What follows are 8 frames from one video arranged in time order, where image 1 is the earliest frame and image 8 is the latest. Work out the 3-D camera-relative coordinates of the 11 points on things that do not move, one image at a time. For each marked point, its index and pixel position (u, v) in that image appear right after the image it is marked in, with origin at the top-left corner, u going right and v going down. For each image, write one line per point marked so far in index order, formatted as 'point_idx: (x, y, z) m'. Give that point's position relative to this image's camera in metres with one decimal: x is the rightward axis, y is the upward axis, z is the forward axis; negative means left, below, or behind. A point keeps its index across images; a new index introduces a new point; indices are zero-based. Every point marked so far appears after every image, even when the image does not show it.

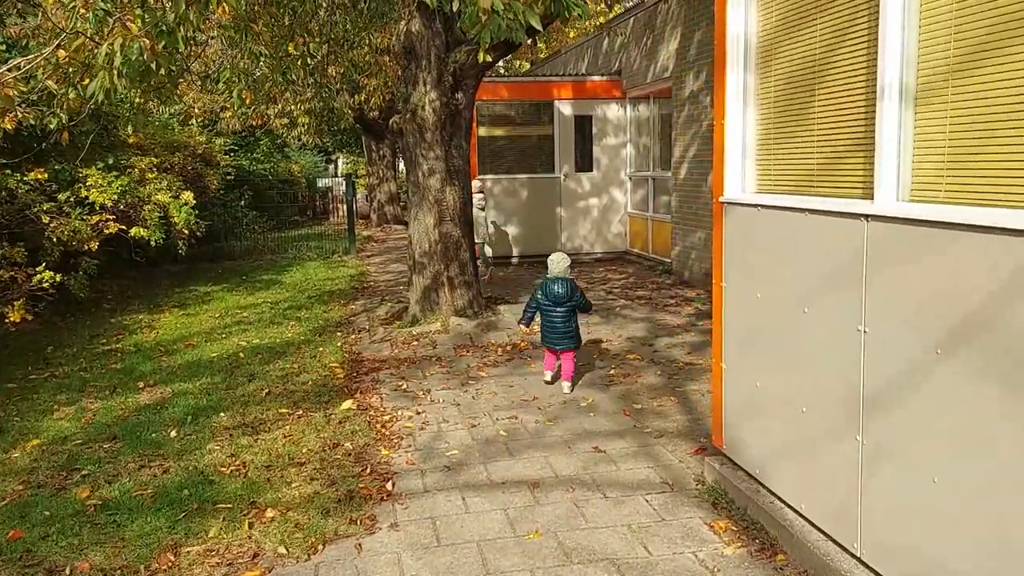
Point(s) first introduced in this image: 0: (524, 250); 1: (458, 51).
0: (+0.2, +0.6, +13.1) m
1: (-0.5, +2.1, +7.9) m
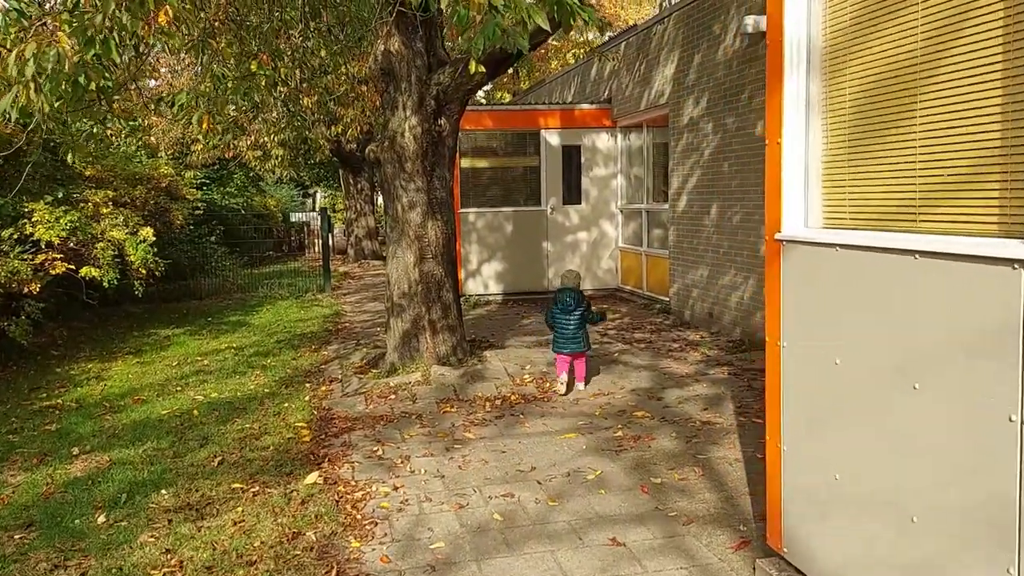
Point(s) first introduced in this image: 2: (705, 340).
0: (0.0, 0.0, +12.3) m
1: (-0.6, +1.7, +7.2) m
2: (+1.9, -0.5, +8.6) m
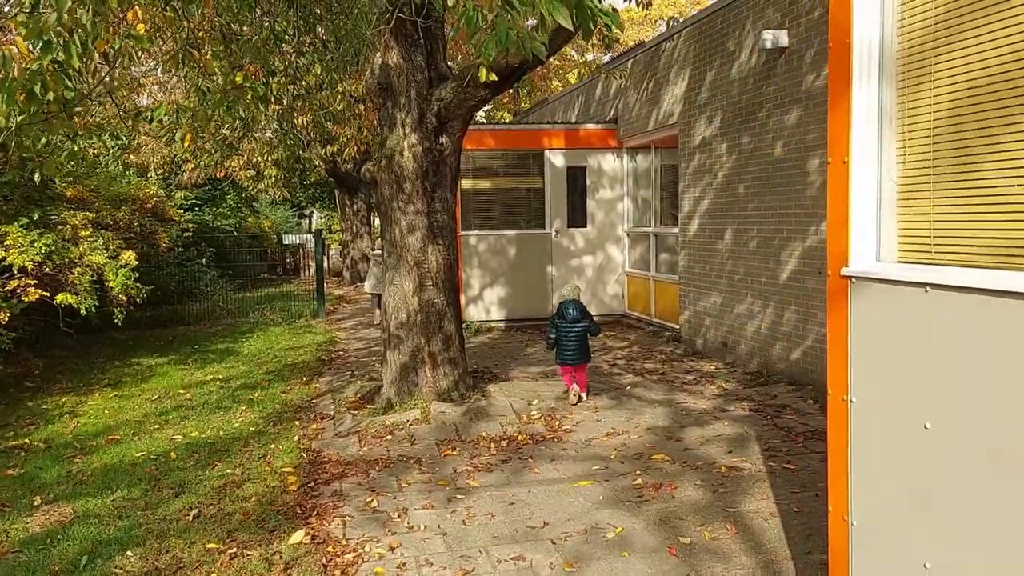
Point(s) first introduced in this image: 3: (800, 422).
0: (0.0, -0.3, +11.8) m
1: (-0.5, +1.5, +6.7) m
2: (+1.9, -0.8, +8.1) m
3: (+2.0, -0.9, +6.2) m
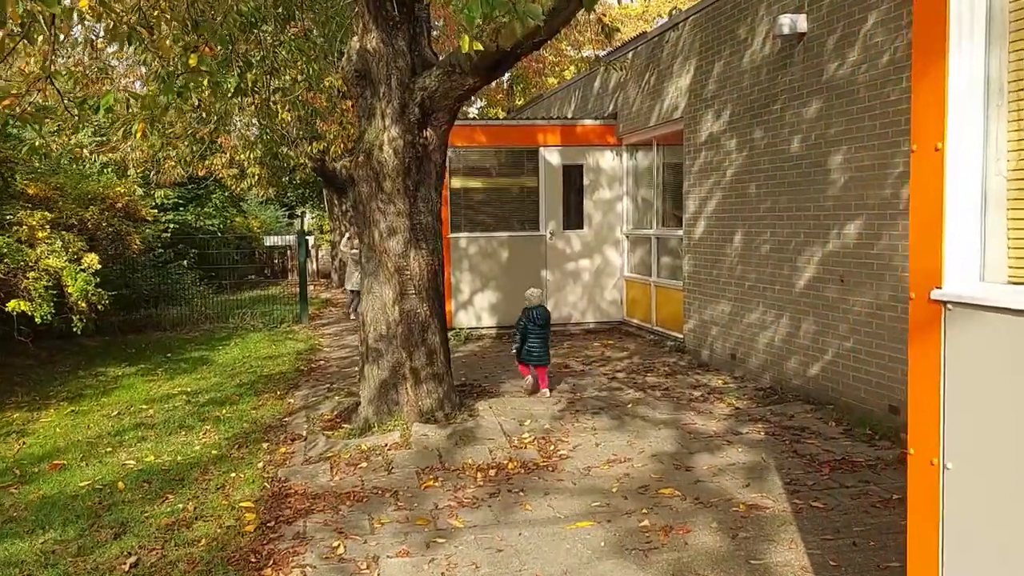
0: (-0.1, -0.4, +11.1) m
1: (-0.6, +1.5, +6.1) m
2: (+1.8, -0.8, +7.5) m
3: (+2.0, -1.0, +5.6) m
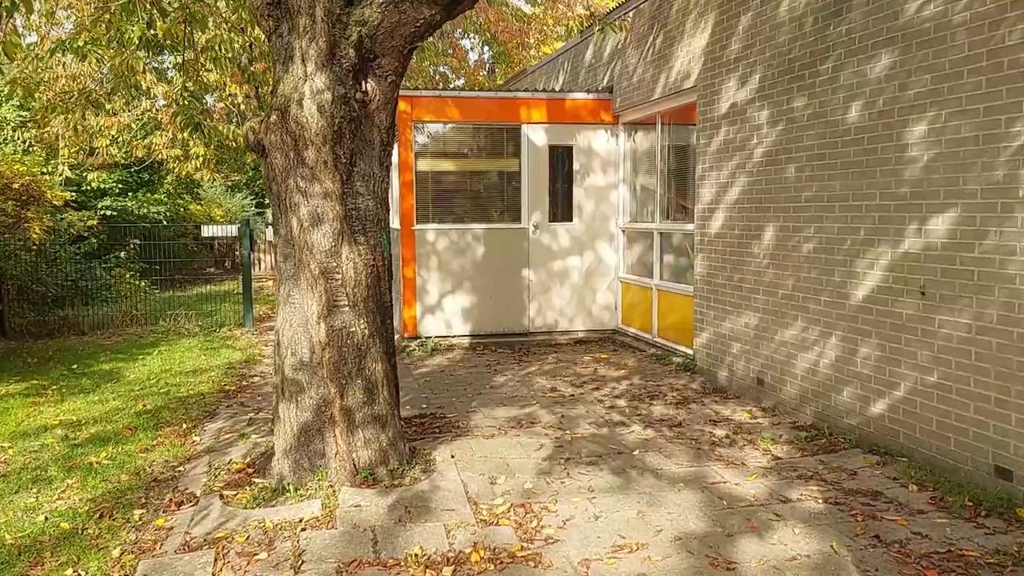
0: (-0.4, -0.4, +9.5) m
1: (-0.7, +1.4, +4.4) m
2: (+1.7, -0.9, +5.9) m
3: (+1.8, -1.1, +4.0) m
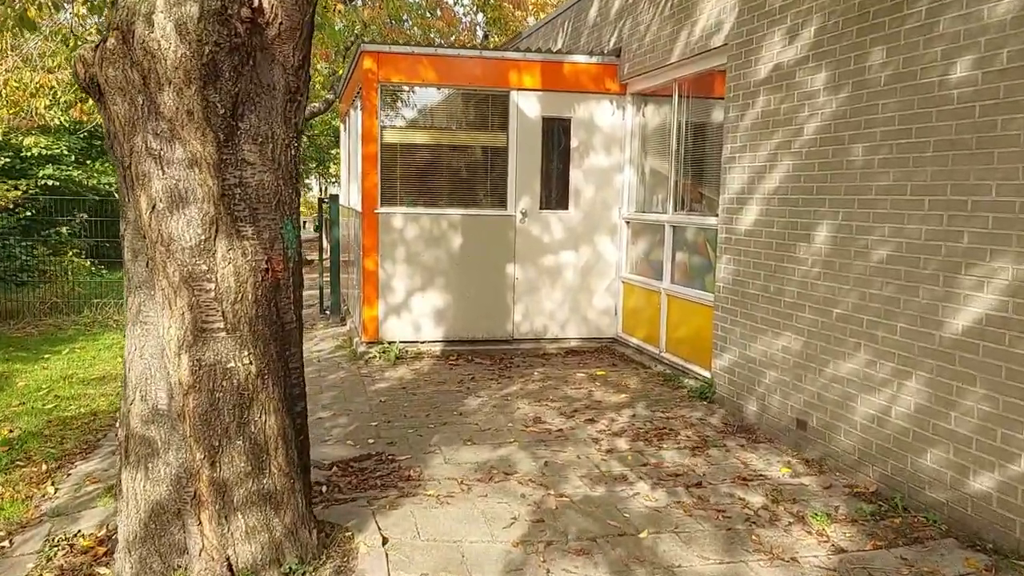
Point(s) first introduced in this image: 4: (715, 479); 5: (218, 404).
0: (-0.5, -0.4, +8.0) m
1: (-0.8, +1.3, +2.9) m
2: (+1.5, -1.0, +4.4) m
3: (+1.6, -1.2, +2.6) m
4: (+1.1, -1.0, +4.6) m
5: (-1.0, -0.4, +3.0) m
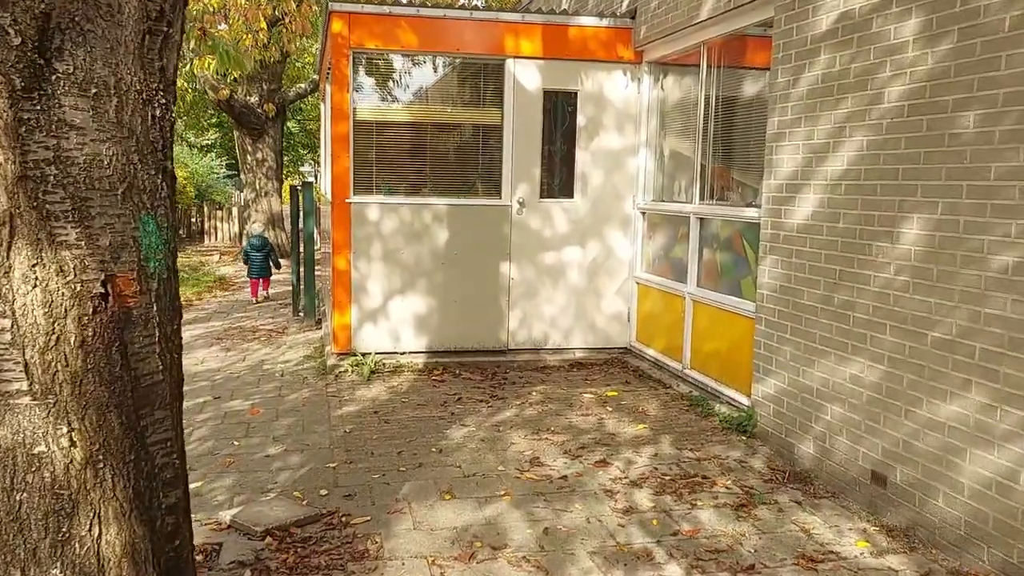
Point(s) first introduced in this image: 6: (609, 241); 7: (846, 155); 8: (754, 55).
0: (-0.6, -0.4, +6.9) m
1: (-0.9, +1.3, +1.7) m
2: (+1.4, -1.1, +3.3) m
3: (+1.6, -1.3, +1.4) m
4: (+1.0, -1.0, +3.4) m
5: (-1.1, -0.5, +1.9) m
6: (+0.8, +0.4, +7.0) m
7: (+1.5, +0.6, +4.1) m
8: (+1.5, +1.5, +5.4) m
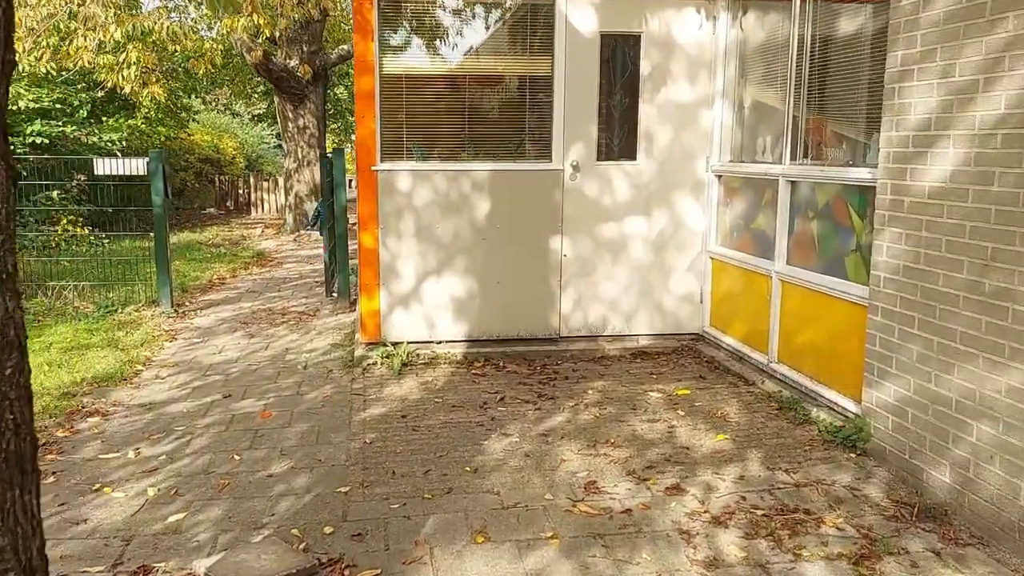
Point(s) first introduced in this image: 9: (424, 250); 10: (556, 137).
0: (-0.2, -0.3, +6.0) m
1: (-0.9, +1.2, +0.8) m
2: (+1.6, -1.0, +2.3) m
3: (+1.6, -1.4, +0.5) m
4: (+1.2, -1.0, +2.5) m
5: (-1.0, -0.5, +1.1) m
6: (+1.1, +0.5, +6.0) m
7: (+1.7, +0.7, +3.1) m
8: (+1.7, +1.6, +4.3) m
9: (-0.6, +0.3, +5.9) m
10: (+0.3, +1.0, +5.8) m
